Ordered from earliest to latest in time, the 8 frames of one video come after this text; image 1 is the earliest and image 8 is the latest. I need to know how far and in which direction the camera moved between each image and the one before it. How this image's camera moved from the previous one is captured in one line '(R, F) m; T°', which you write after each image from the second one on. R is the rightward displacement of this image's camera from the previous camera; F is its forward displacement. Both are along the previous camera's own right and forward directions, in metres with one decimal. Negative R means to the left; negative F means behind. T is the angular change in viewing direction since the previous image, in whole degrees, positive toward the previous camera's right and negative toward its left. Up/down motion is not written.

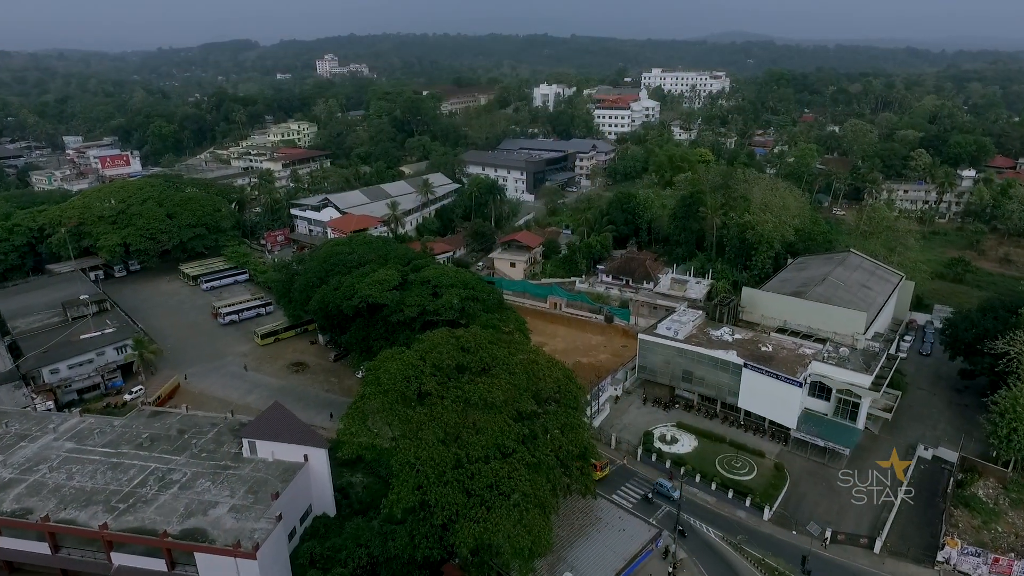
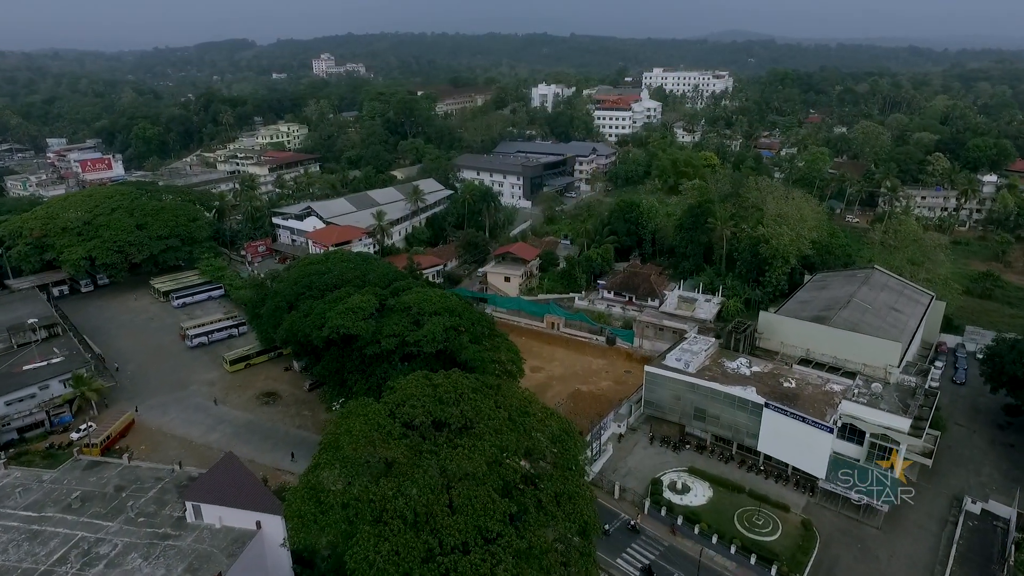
(+0.4, +3.3) m; 0°
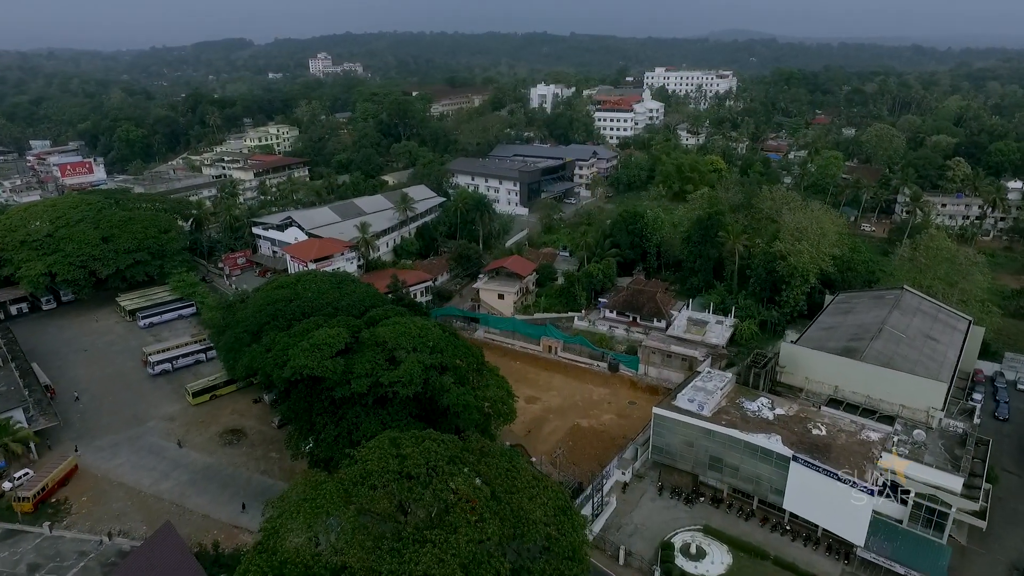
(+0.4, +3.3) m; 0°
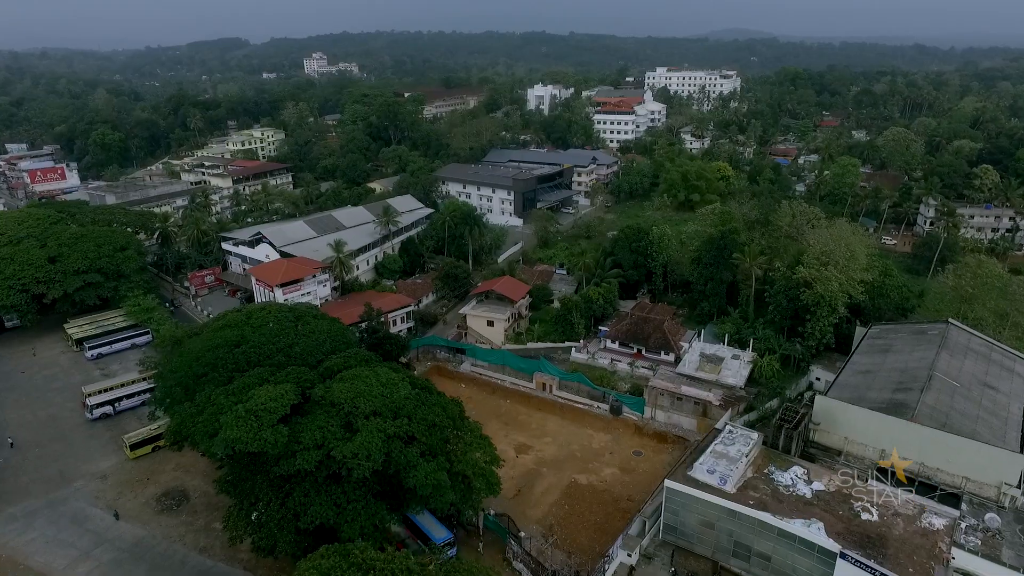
(+0.5, +4.1) m; 0°
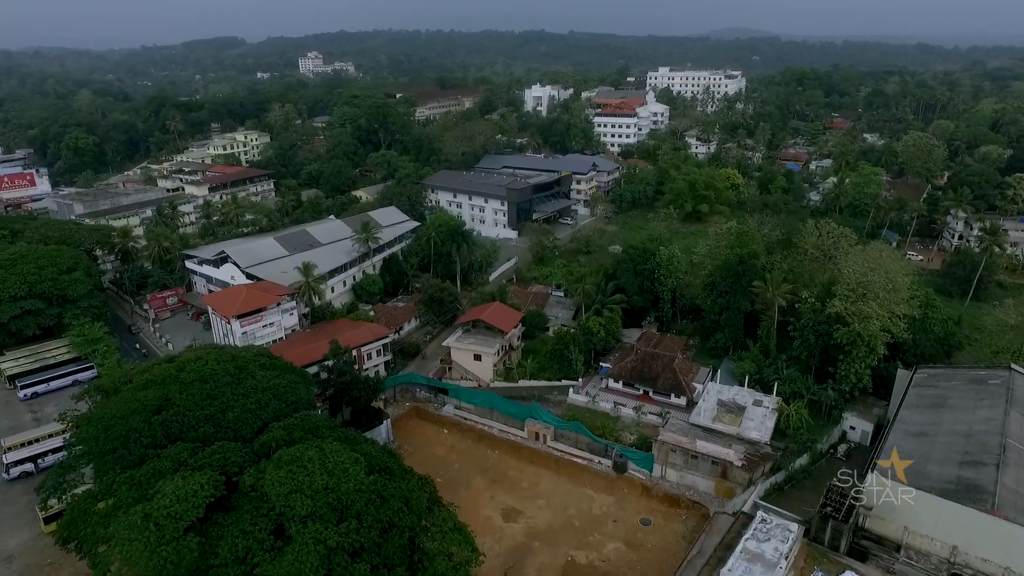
(+0.5, +4.2) m; 0°
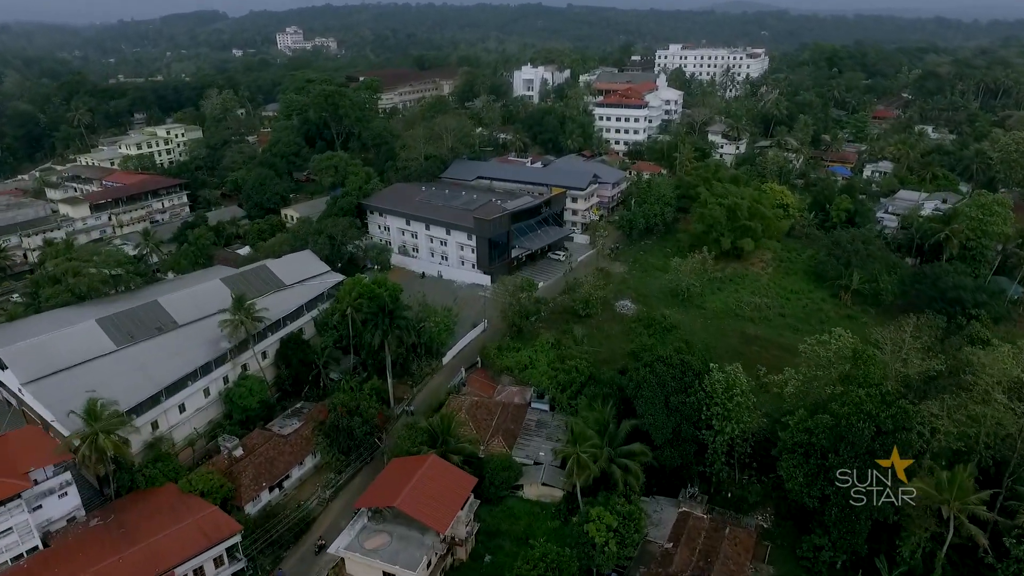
(+1.7, +14.8) m; 0°
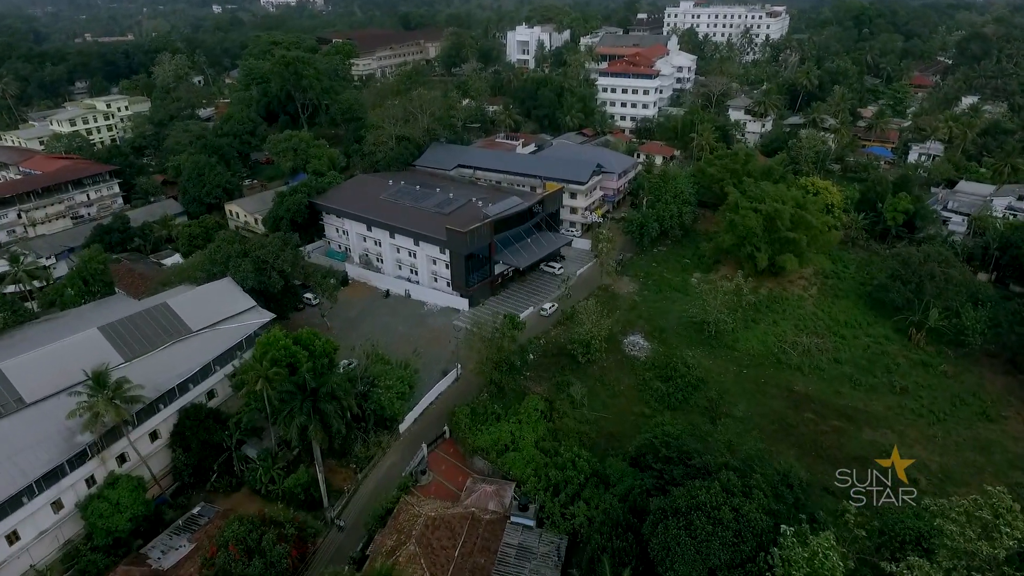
(+0.8, +7.8) m; 0°
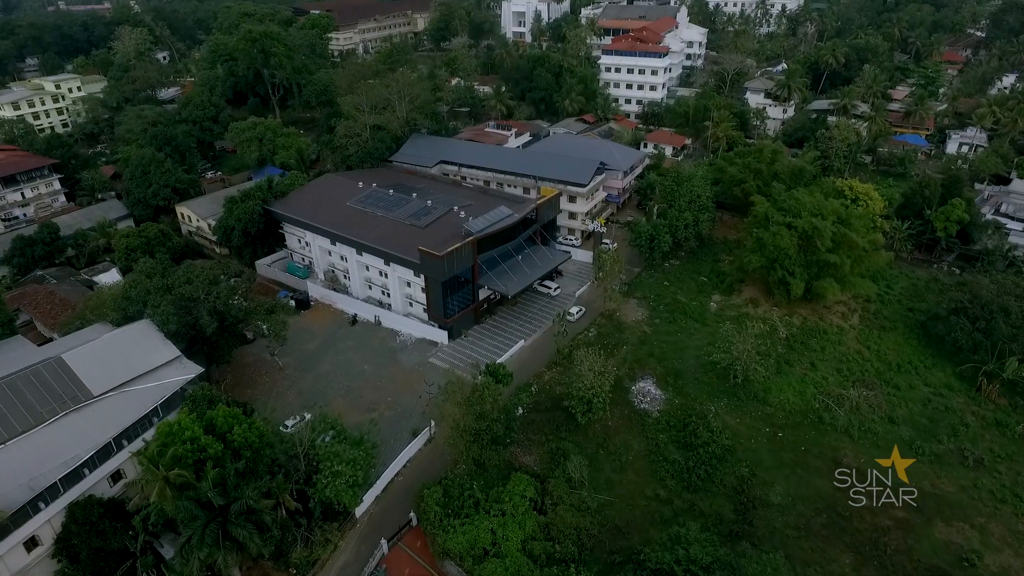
(+0.5, +5.1) m; 0°
